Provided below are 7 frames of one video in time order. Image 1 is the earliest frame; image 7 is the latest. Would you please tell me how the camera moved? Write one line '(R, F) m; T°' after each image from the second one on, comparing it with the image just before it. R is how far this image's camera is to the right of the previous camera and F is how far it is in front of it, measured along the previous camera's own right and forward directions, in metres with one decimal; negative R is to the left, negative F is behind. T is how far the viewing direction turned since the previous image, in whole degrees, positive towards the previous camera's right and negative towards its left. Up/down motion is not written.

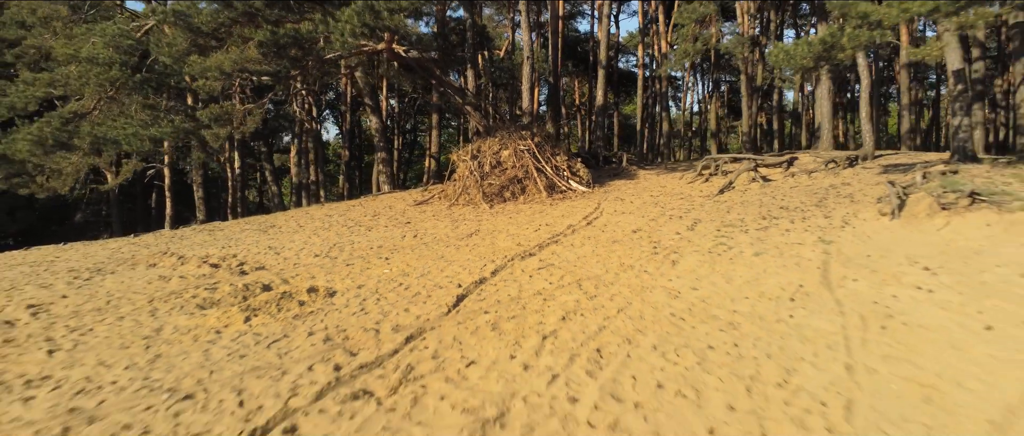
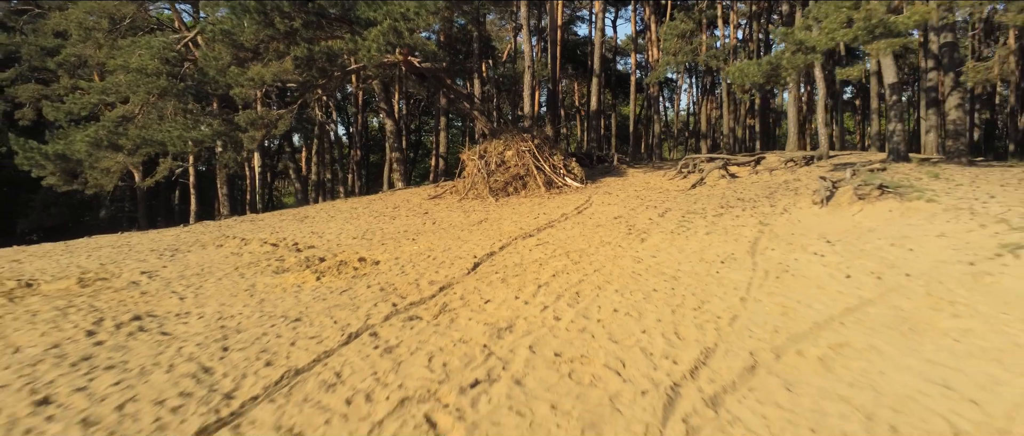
(0.0, -1.1) m; 0°
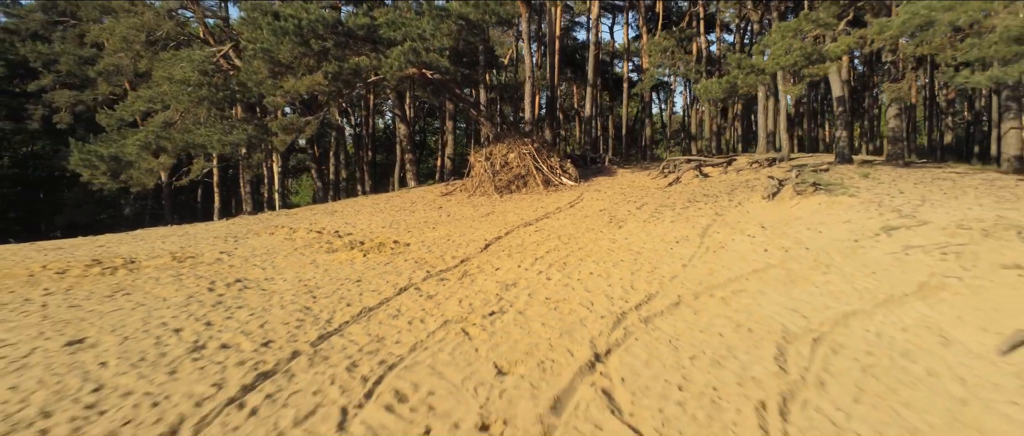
(0.0, -1.3) m; 0°
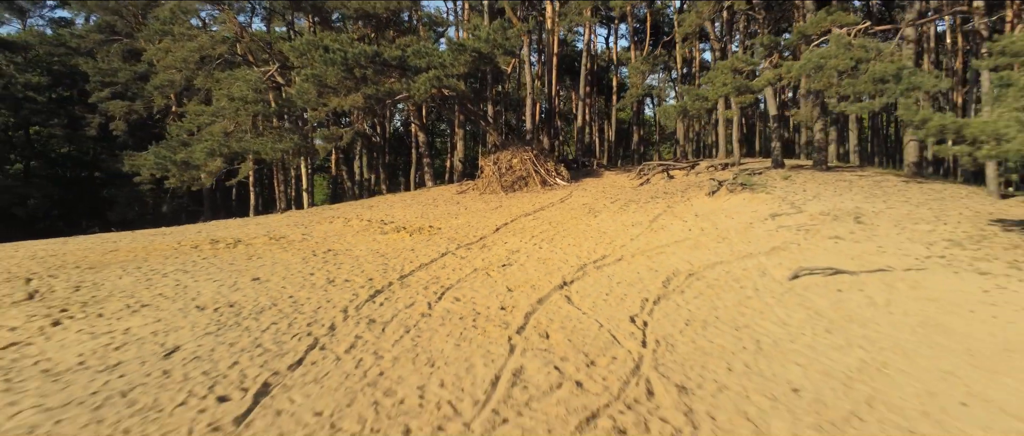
(0.0, -2.3) m; 0°
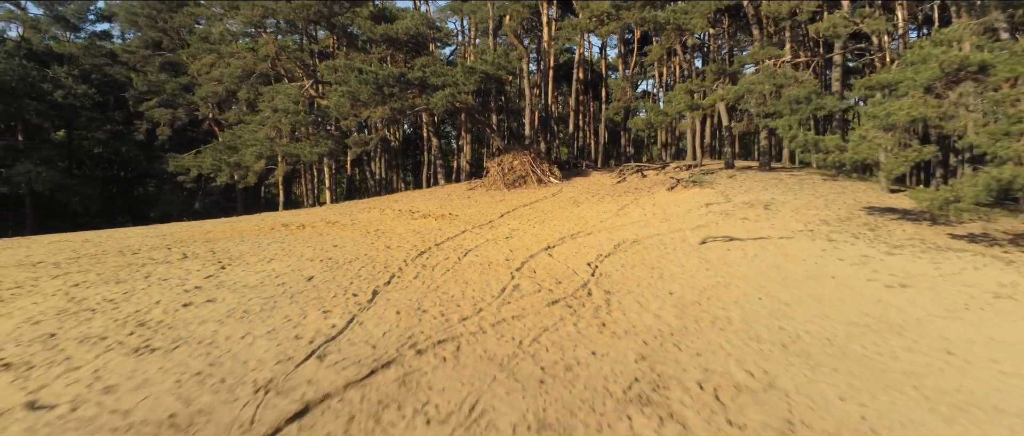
(0.0, -2.6) m; 0°
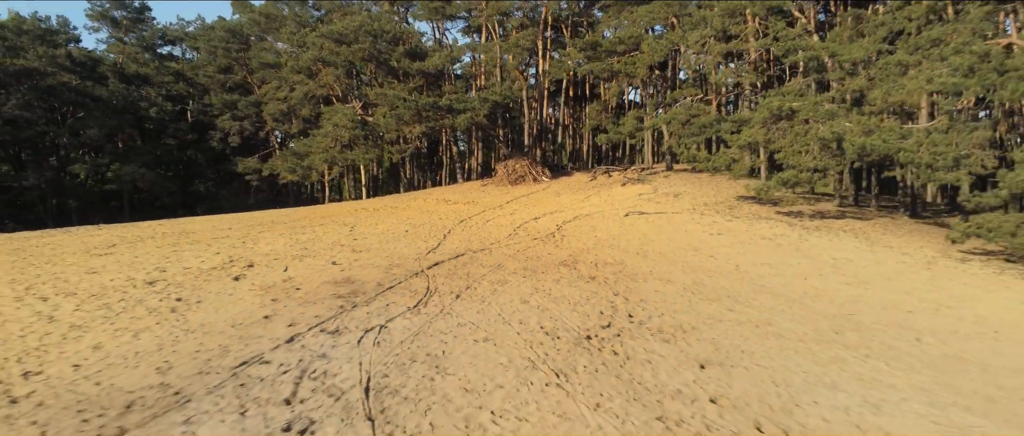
(0.0, -5.6) m; 0°
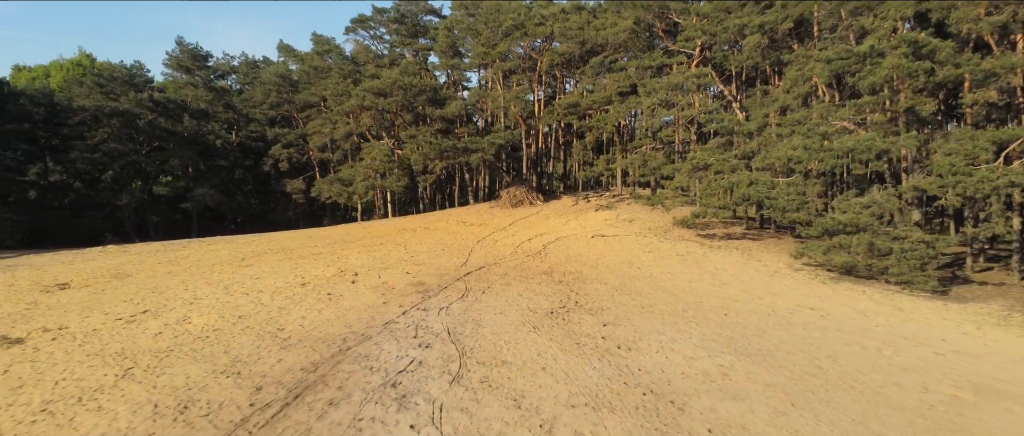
(0.0, -6.1) m; 0°
